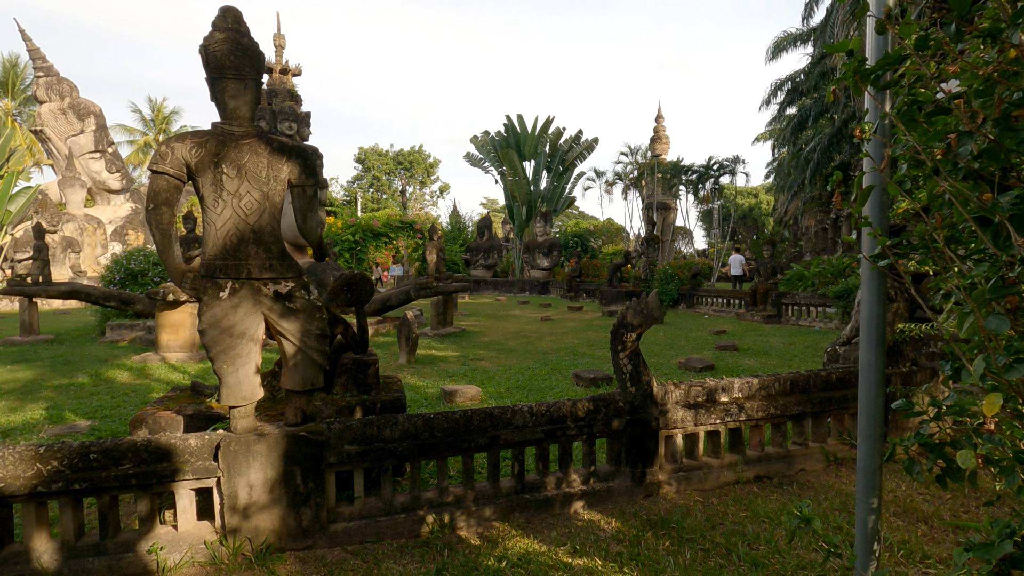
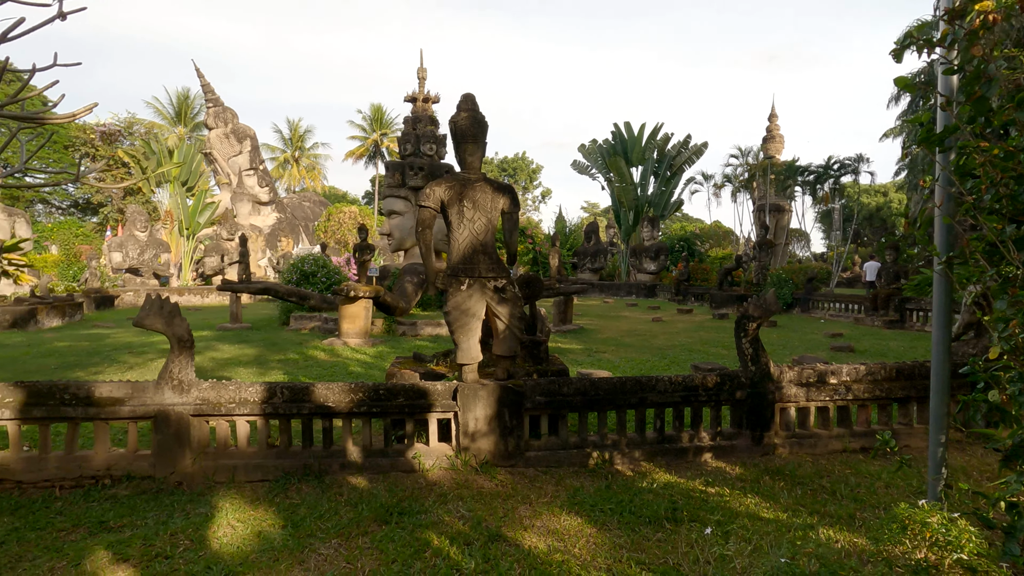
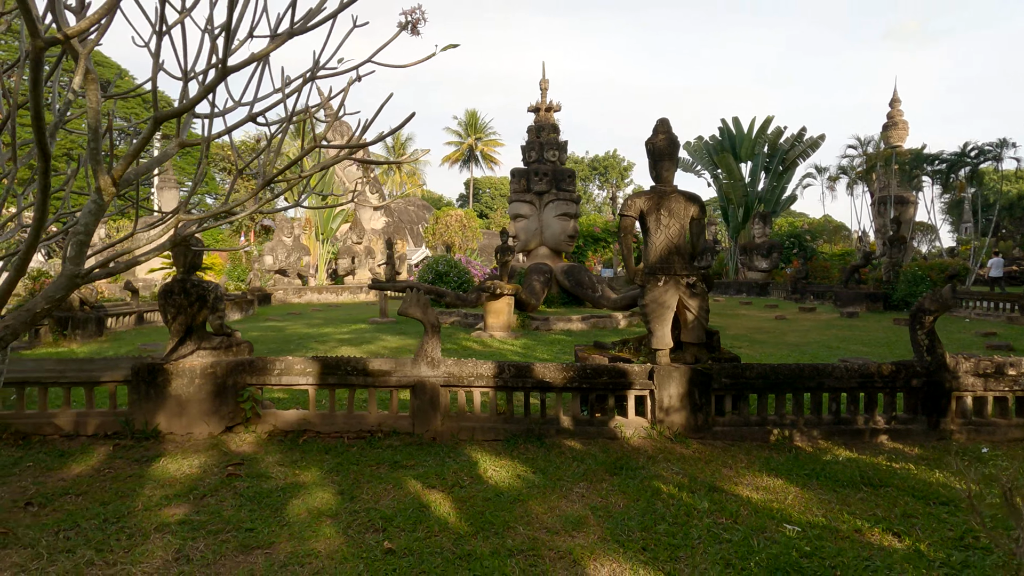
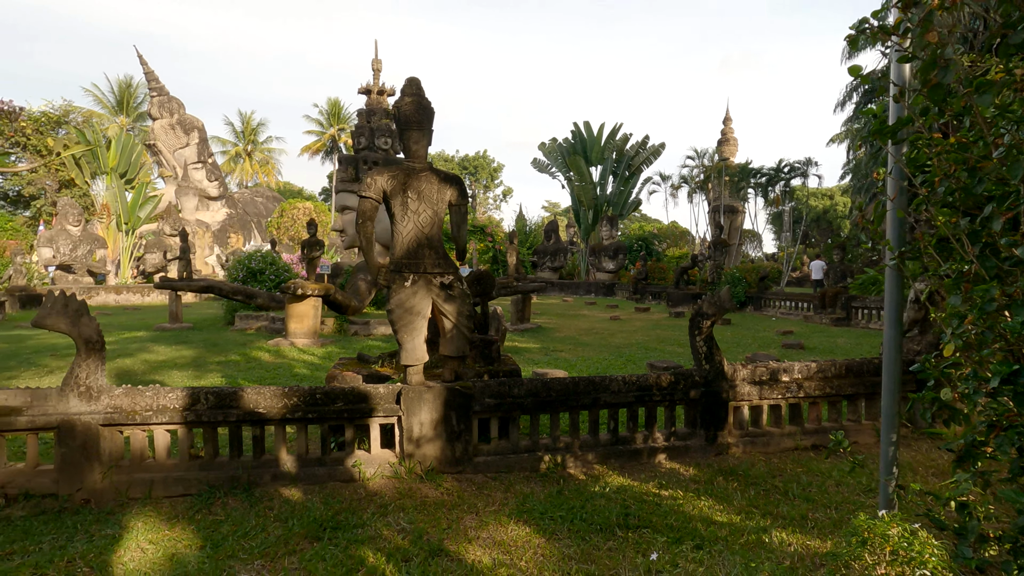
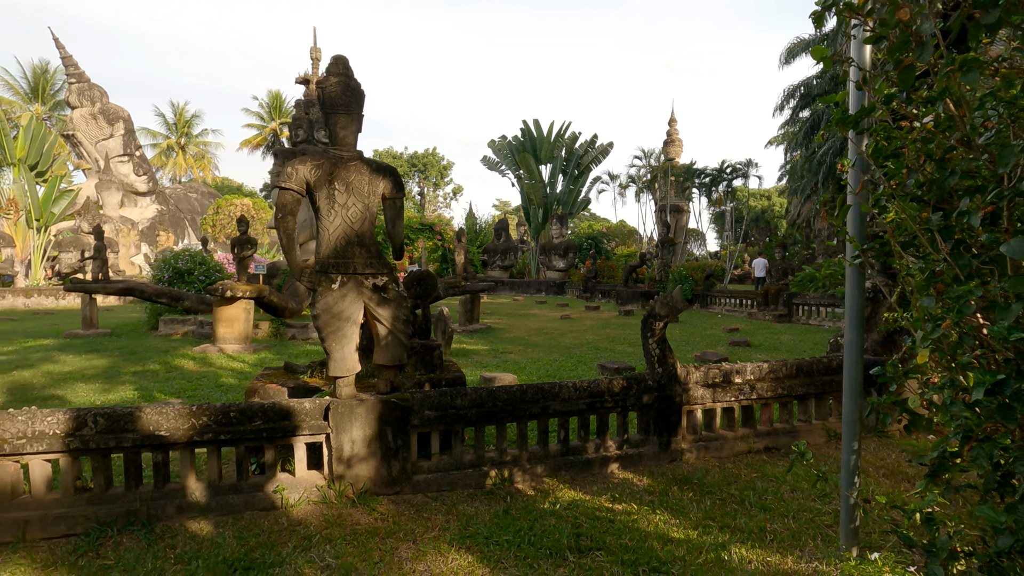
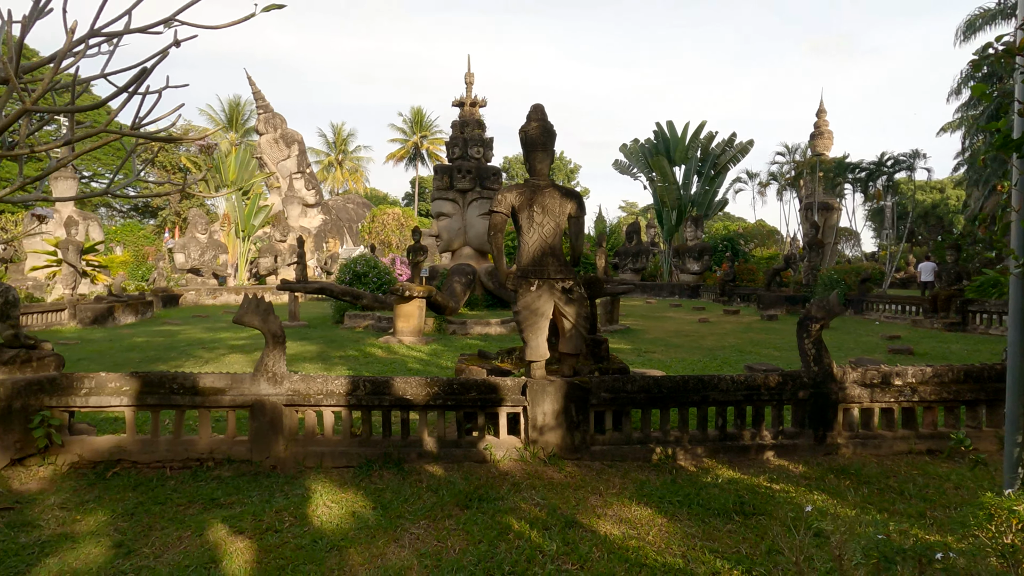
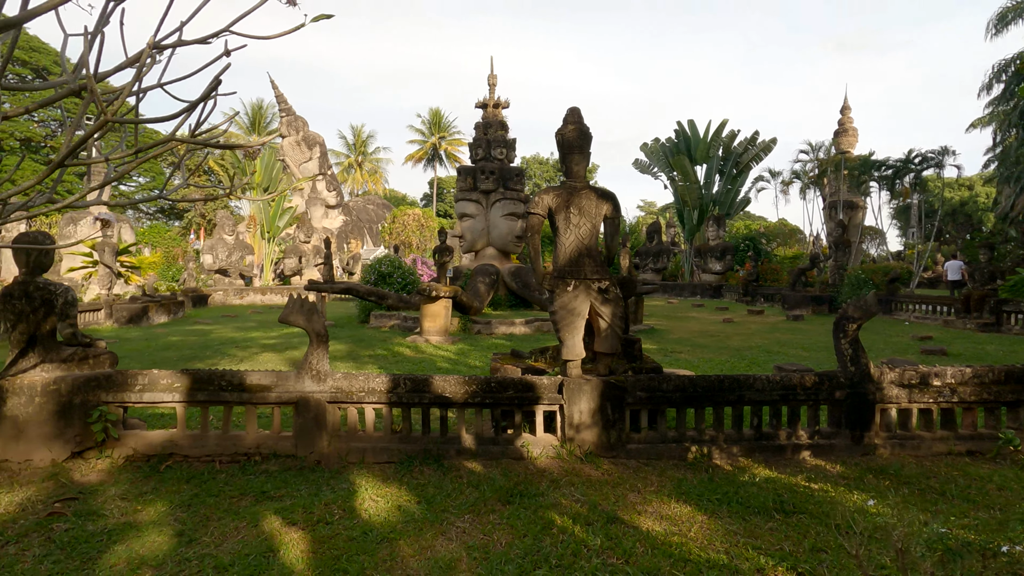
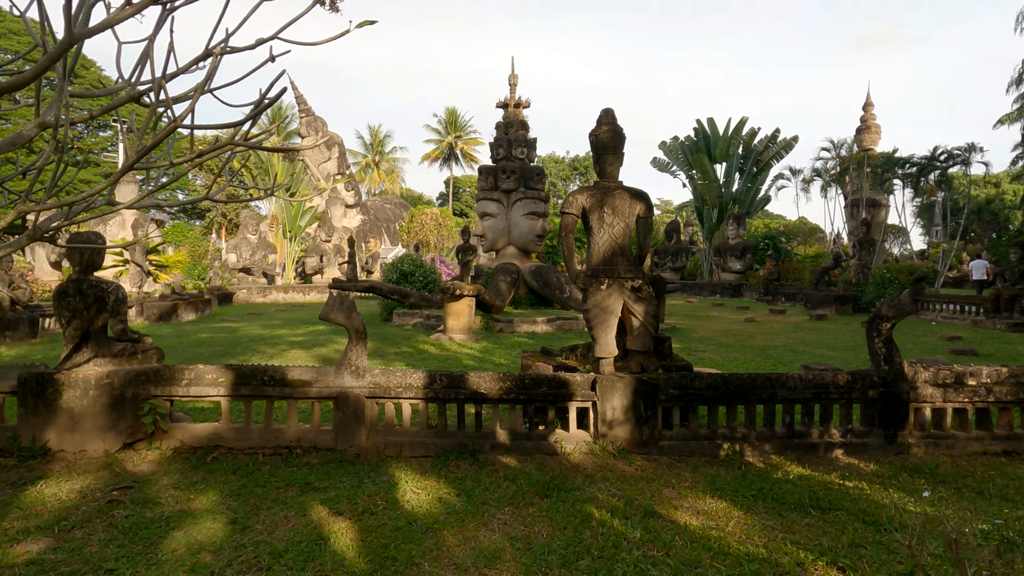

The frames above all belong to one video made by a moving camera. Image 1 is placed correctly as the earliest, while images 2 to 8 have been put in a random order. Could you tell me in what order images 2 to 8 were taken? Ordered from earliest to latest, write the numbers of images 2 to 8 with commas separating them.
5, 4, 2, 6, 7, 8, 3
